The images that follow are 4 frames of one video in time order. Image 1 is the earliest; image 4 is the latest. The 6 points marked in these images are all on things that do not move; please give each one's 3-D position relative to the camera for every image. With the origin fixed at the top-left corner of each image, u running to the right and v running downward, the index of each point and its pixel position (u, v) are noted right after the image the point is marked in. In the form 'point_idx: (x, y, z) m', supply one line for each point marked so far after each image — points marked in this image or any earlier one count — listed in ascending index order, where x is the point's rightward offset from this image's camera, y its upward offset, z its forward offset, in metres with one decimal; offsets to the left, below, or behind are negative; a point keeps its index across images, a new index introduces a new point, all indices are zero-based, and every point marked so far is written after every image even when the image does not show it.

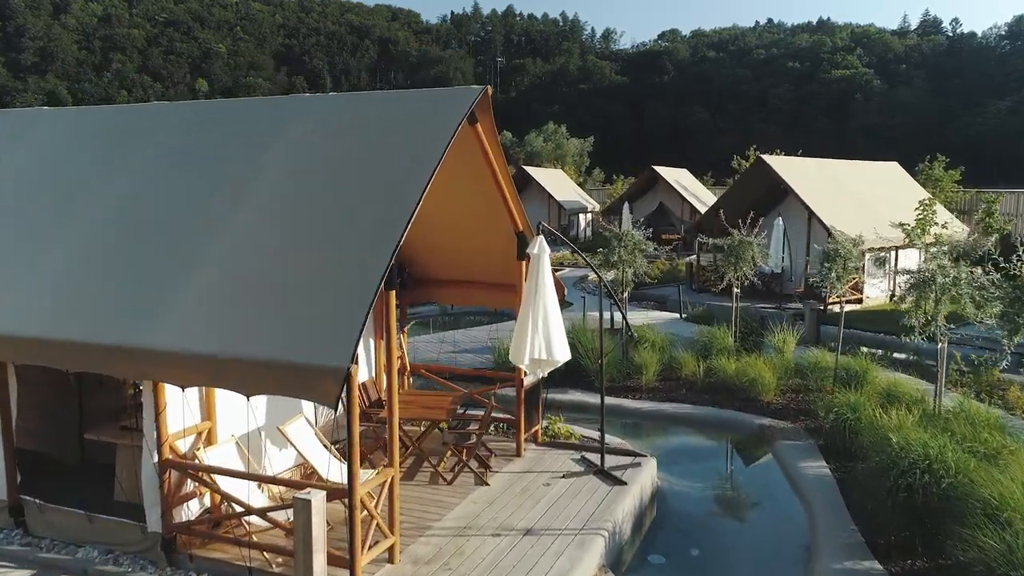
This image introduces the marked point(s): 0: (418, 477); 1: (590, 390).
0: (-0.9, -1.8, +6.8) m
1: (+1.1, -1.5, +10.4) m
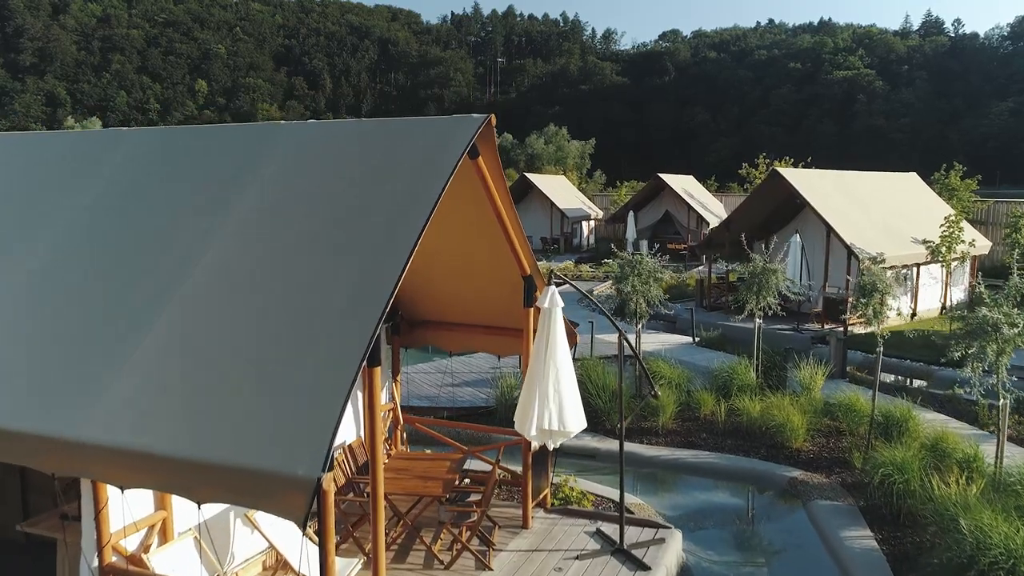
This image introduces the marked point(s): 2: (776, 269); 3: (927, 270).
0: (-0.8, -2.3, +5.9) m
1: (+1.2, -1.9, +9.5) m
2: (+3.9, +0.2, +10.4) m
3: (+10.3, +0.4, +17.6) m
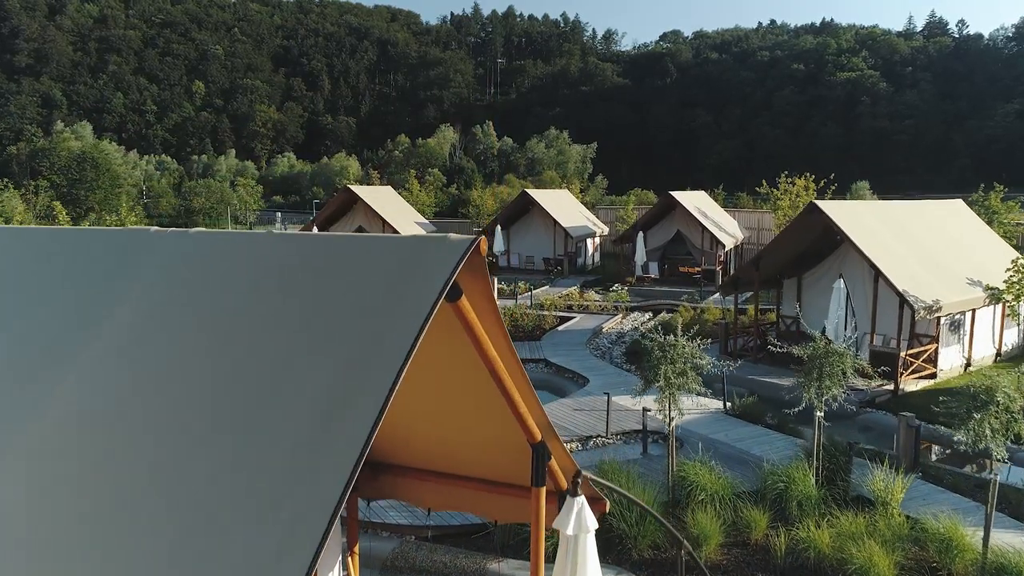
0: (-0.8, -3.3, +3.8) m
1: (+1.2, -3.0, +7.5) m
2: (+3.9, -0.8, +8.3) m
3: (+10.3, -0.6, +15.5) m
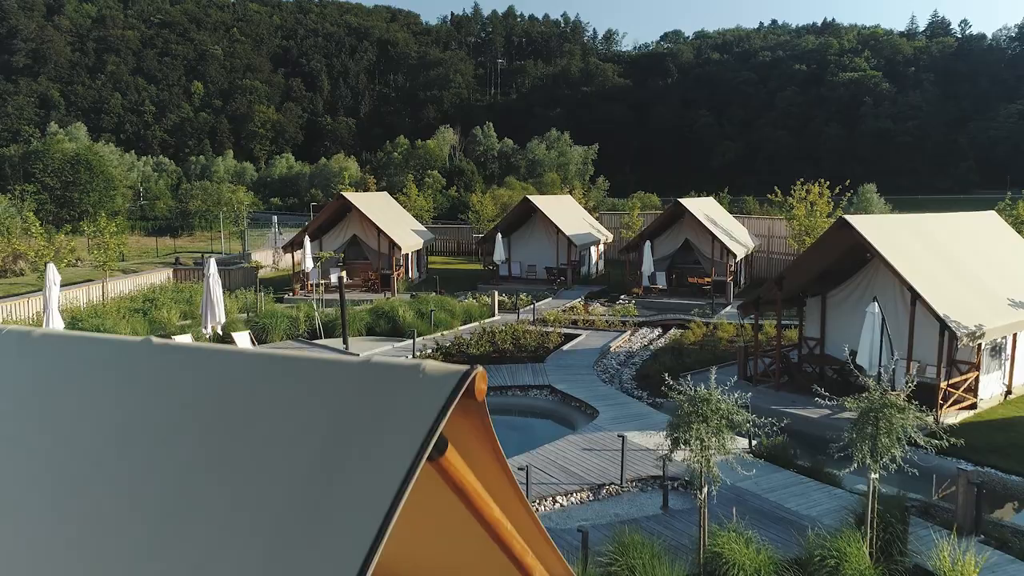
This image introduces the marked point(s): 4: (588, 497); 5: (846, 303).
0: (-0.8, -3.7, +2.6) m
1: (+1.2, -3.4, +6.3) m
2: (+3.9, -1.2, +7.1) m
3: (+10.3, -1.0, +14.3) m
4: (+1.0, -2.9, +9.7) m
5: (+6.8, -0.3, +14.5) m
